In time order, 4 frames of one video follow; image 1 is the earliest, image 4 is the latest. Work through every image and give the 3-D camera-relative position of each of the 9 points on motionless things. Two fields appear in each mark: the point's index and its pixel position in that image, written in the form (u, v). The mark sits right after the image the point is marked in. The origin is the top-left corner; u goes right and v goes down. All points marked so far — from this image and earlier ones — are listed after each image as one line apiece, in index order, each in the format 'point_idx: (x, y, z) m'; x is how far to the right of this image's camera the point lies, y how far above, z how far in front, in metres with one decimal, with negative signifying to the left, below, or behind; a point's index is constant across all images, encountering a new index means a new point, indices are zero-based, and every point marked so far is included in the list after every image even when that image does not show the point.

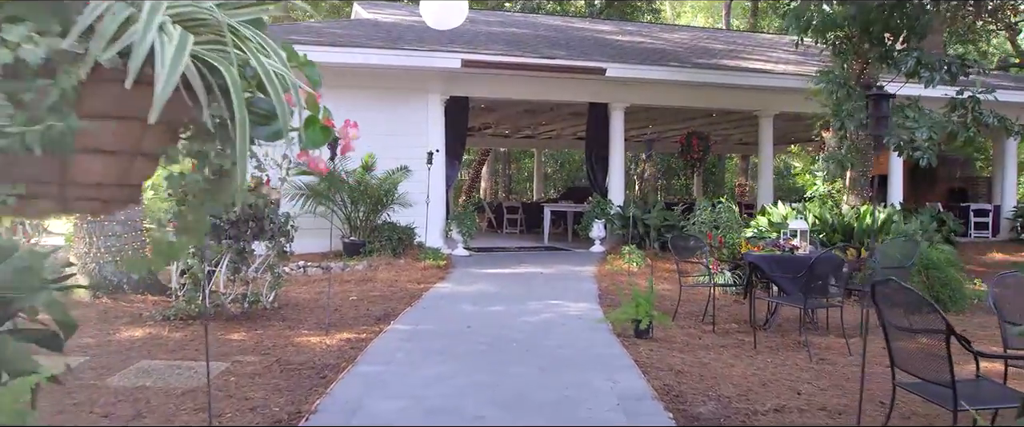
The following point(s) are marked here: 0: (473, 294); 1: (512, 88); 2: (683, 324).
0: (-0.3, -0.7, +7.0) m
1: (0.0, +1.6, +10.4) m
2: (+1.2, -0.8, +5.7) m
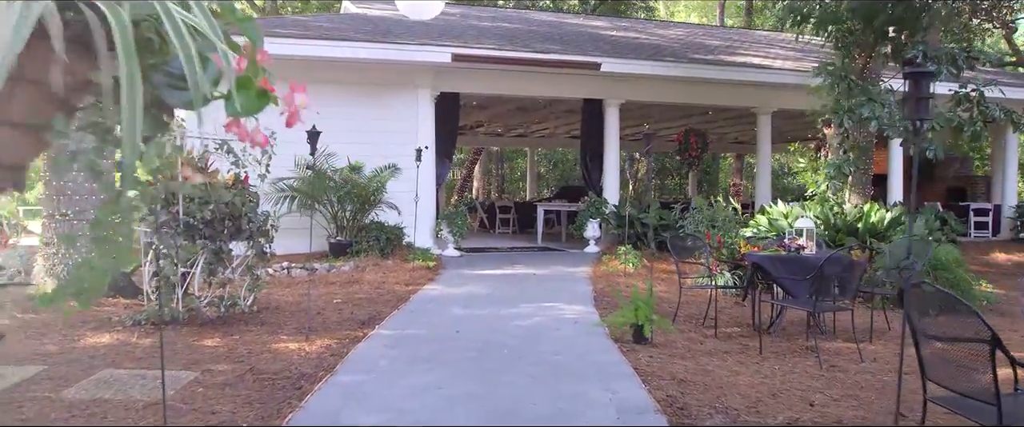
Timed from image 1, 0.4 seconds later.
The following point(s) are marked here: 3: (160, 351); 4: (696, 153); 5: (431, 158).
0: (-0.4, -0.7, +6.7) m
1: (-0.1, +1.6, +10.1) m
2: (+1.2, -0.8, +5.4) m
3: (-2.0, -0.8, +4.5) m
4: (+2.7, +0.9, +11.7) m
5: (-1.0, +0.7, +9.6) m
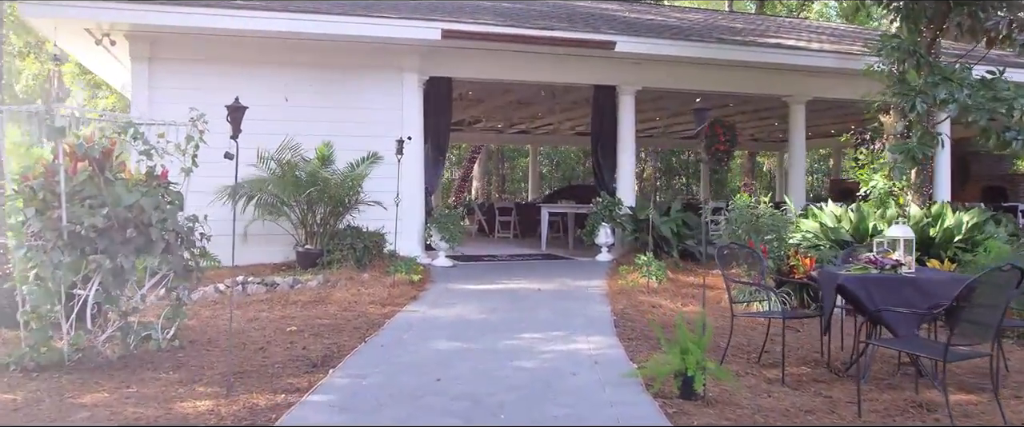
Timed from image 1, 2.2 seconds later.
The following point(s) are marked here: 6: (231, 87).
0: (-0.4, -0.7, +5.3) m
1: (-0.1, +1.6, +8.7) m
2: (+1.2, -0.8, +4.1) m
3: (-2.0, -0.8, +3.2) m
4: (+2.7, +0.8, +10.3) m
5: (-1.0, +0.6, +8.3) m
6: (-2.7, +1.2, +7.8) m
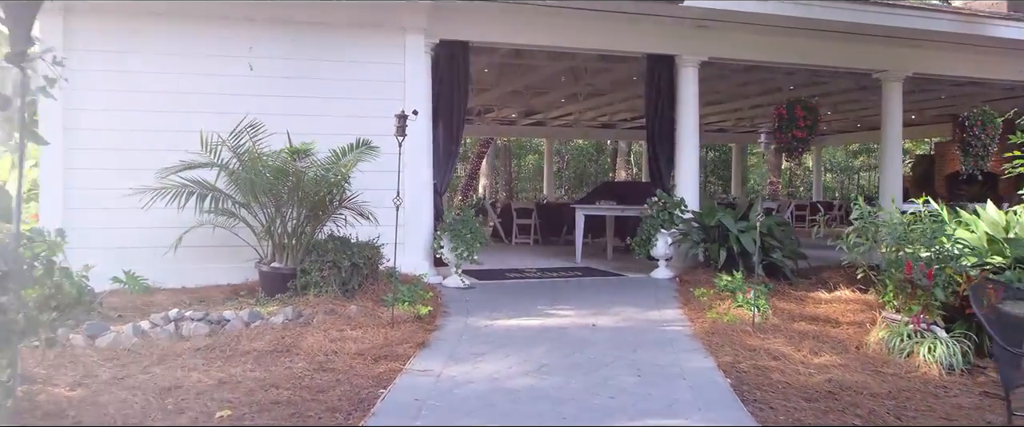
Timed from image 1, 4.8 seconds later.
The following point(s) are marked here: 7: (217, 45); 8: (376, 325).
0: (-0.1, -0.8, +3.3) m
1: (+0.2, +1.5, +6.8) m
2: (+1.4, -0.8, +2.1) m
3: (-1.7, -0.8, +1.2) m
4: (+2.9, +0.8, +8.3) m
5: (-0.7, +0.6, +6.3) m
6: (-2.4, +1.2, +5.8) m
7: (-2.1, +1.2, +5.9) m
8: (-0.8, -0.6, +4.7) m
